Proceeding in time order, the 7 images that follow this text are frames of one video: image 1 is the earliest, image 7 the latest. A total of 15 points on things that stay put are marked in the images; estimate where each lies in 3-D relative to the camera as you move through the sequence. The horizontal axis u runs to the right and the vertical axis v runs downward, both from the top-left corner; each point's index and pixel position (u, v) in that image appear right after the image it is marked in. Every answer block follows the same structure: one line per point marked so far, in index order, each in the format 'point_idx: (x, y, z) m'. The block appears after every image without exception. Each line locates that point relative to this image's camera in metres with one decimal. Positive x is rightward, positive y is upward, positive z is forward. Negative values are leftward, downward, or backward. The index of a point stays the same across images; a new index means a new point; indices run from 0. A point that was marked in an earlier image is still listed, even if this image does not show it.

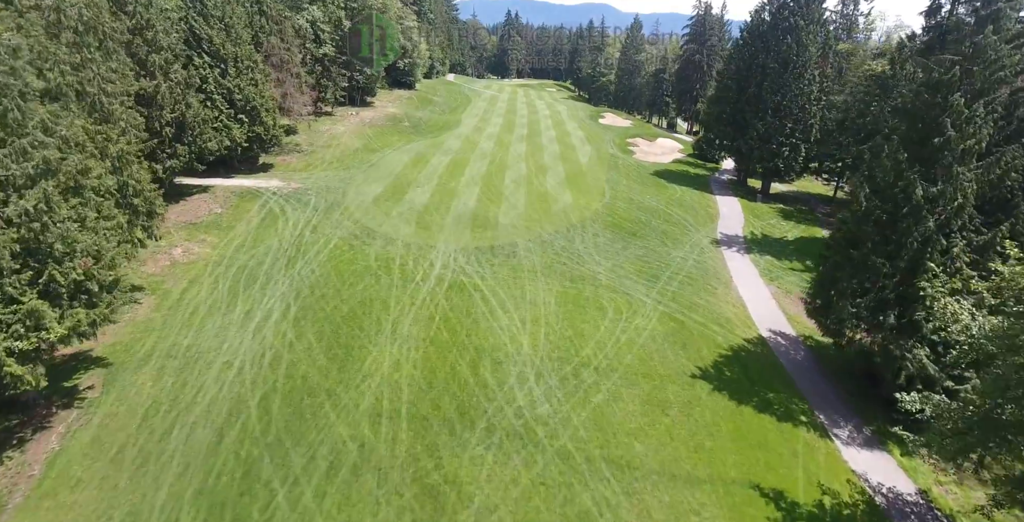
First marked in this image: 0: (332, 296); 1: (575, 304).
0: (-6.6, -1.3, +18.5) m
1: (+2.4, -1.6, +19.5) m
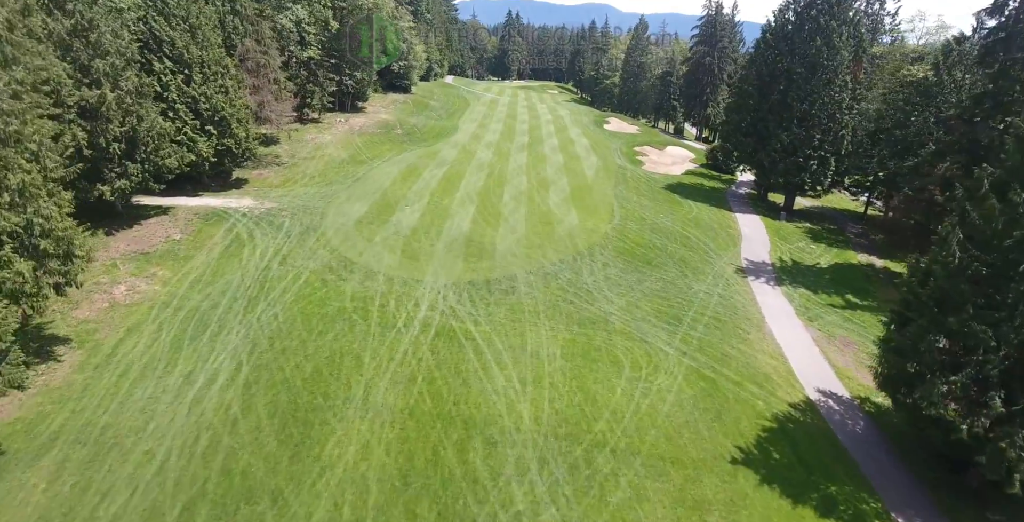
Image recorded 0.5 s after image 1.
0: (-6.6, -2.7, +15.5) m
1: (+2.3, -3.1, +16.4) m
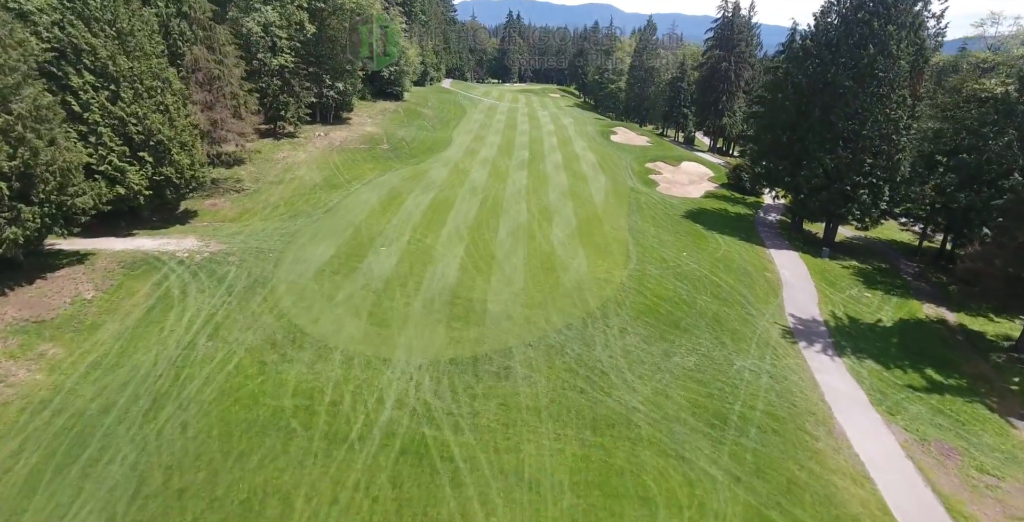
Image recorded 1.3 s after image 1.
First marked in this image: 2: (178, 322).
0: (-6.9, -5.0, +11.1) m
1: (+2.1, -5.4, +12.0) m
2: (-11.1, -2.0, +16.8) m
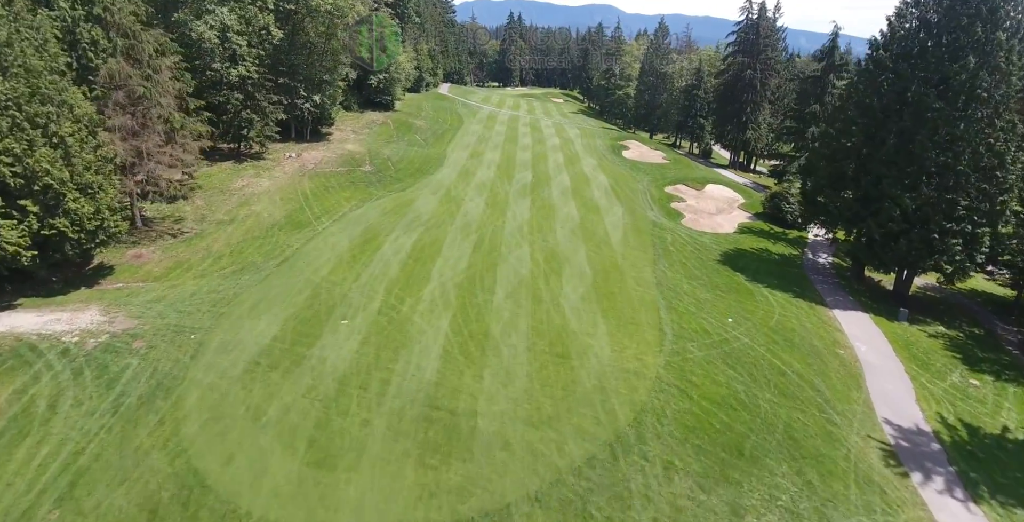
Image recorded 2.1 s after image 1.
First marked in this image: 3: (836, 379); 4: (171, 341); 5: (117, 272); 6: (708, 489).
0: (-6.9, -7.6, +5.8) m
1: (+2.1, -8.0, +6.7) m
2: (-11.1, -4.7, +11.5) m
3: (+10.9, -4.0, +16.9) m
4: (-10.7, -2.5, +15.8) m
5: (-15.3, -0.4, +19.5) m
6: (+4.7, -5.5, +12.1) m
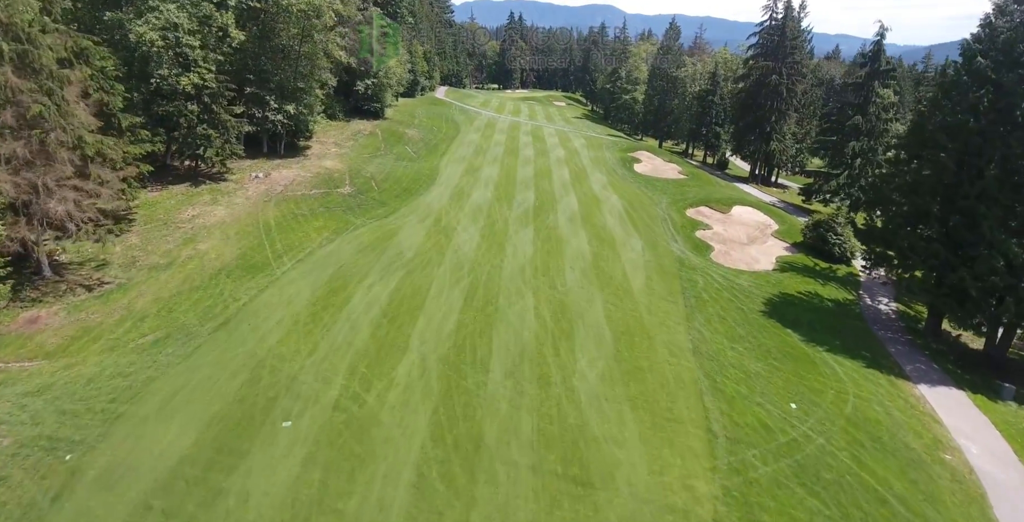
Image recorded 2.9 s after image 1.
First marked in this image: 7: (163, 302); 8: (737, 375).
0: (-6.9, -9.7, +1.3) m
1: (+2.1, -10.1, +2.2) m
2: (-11.1, -6.8, +7.0) m
3: (+10.9, -6.1, +12.4) m
4: (-10.7, -4.6, +11.3) m
5: (-15.3, -2.5, +15.0) m
6: (+4.7, -7.6, +7.5) m
7: (-12.4, -1.4, +17.9) m
8: (+7.3, -3.6, +16.4) m
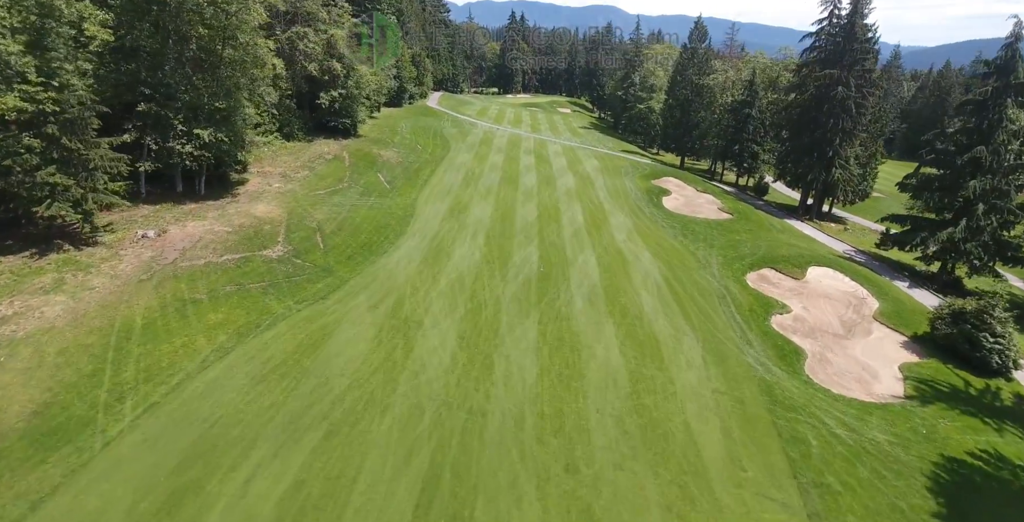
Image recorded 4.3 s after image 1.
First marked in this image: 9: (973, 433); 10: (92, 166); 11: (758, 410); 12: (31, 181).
0: (-7.3, -13.6, -7.5) m
1: (+1.7, -14.0, -6.7) m
2: (-11.5, -10.6, -1.8) m
3: (+10.6, -10.0, +3.5) m
4: (-11.0, -8.5, +2.5) m
5: (-15.6, -6.4, +6.2) m
6: (+4.4, -11.5, -1.3) m
7: (-12.6, -5.3, +9.0) m
8: (+7.1, -7.5, +7.5) m
9: (+13.6, -5.0, +14.9) m
10: (-15.8, +3.5, +18.9) m
11: (+7.1, -4.2, +14.5) m
12: (-17.2, +2.8, +18.1) m
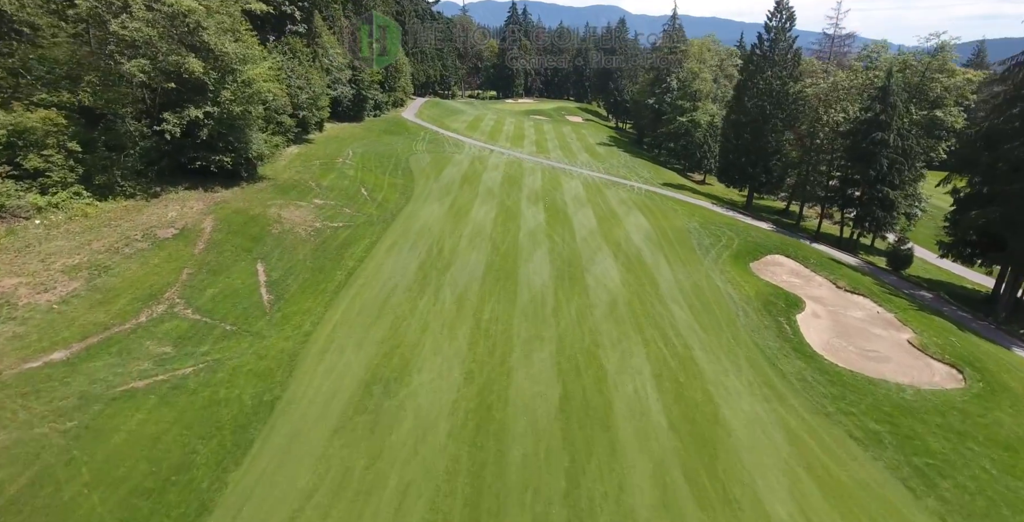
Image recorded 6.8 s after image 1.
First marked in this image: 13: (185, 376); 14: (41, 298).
0: (-7.7, -20.0, -24.9) m
1: (+1.3, -20.4, -24.1) m
2: (-11.9, -17.1, -19.1) m
3: (+10.2, -16.5, -13.9) m
4: (-11.4, -14.9, -14.8) m
5: (-15.9, -12.9, -11.0) m
6: (+4.0, -17.9, -18.7) m
7: (-13.0, -11.8, -8.2) m
8: (+6.7, -14.0, -9.9) m
9: (+13.3, -11.5, -2.5) m
10: (-16.1, -3.0, +1.7) m
11: (+6.8, -10.7, -2.8) m
12: (-17.5, -3.7, +0.8) m
13: (-8.9, -3.0, +13.1) m
14: (-13.9, -1.0, +14.5) m
